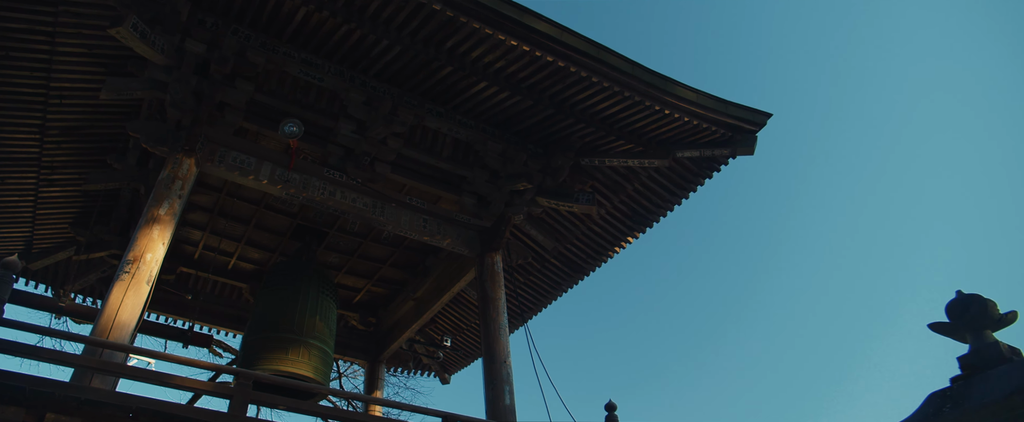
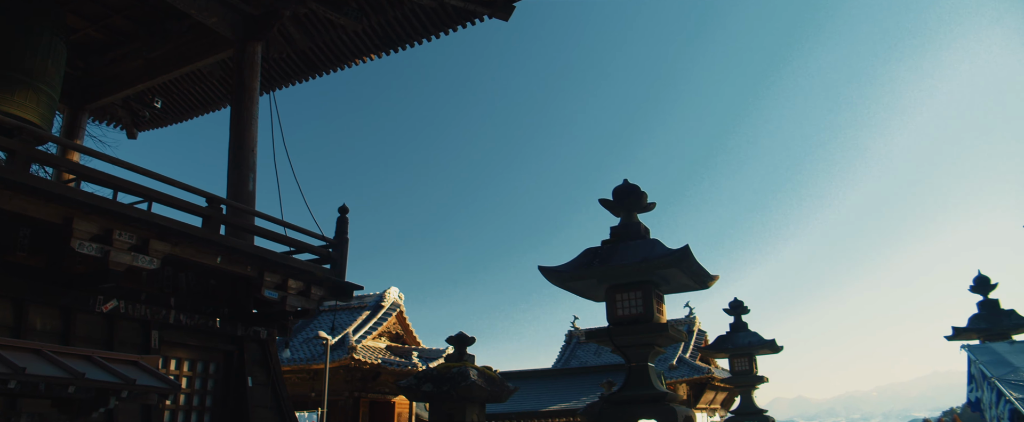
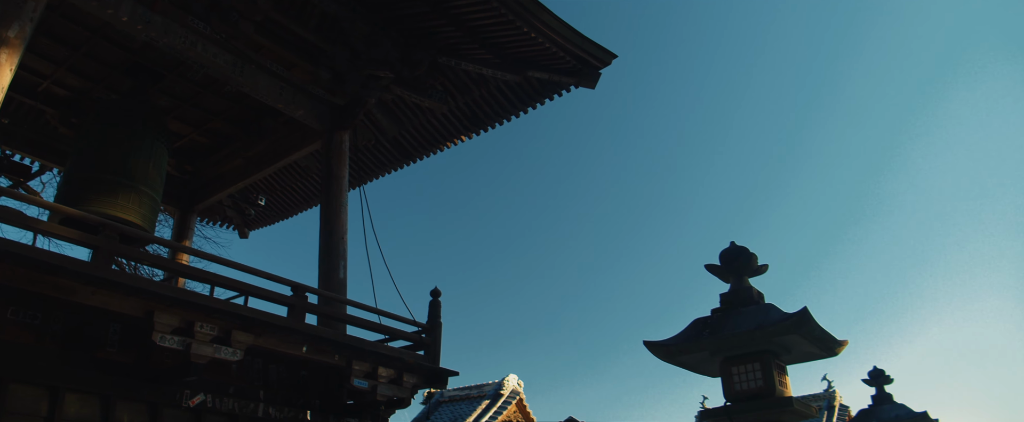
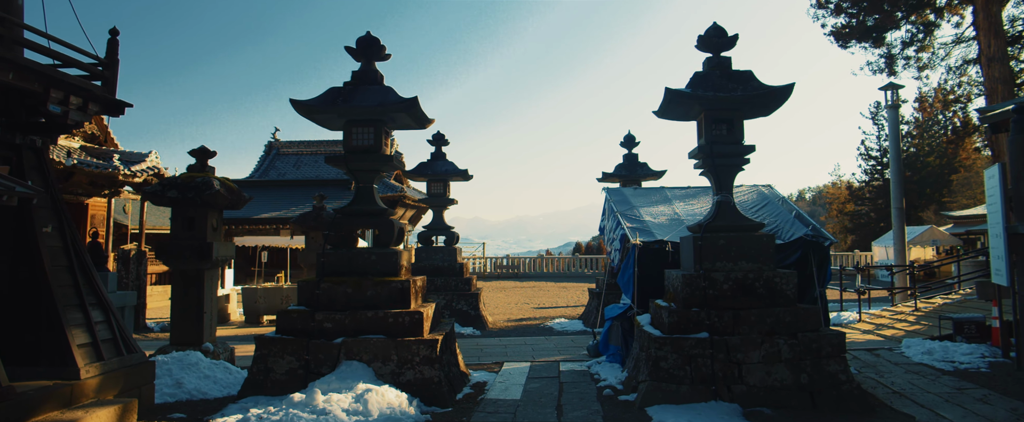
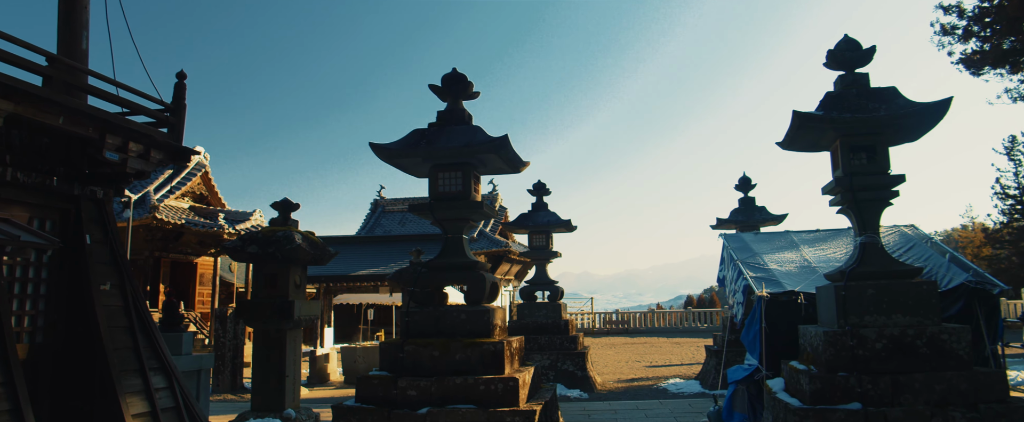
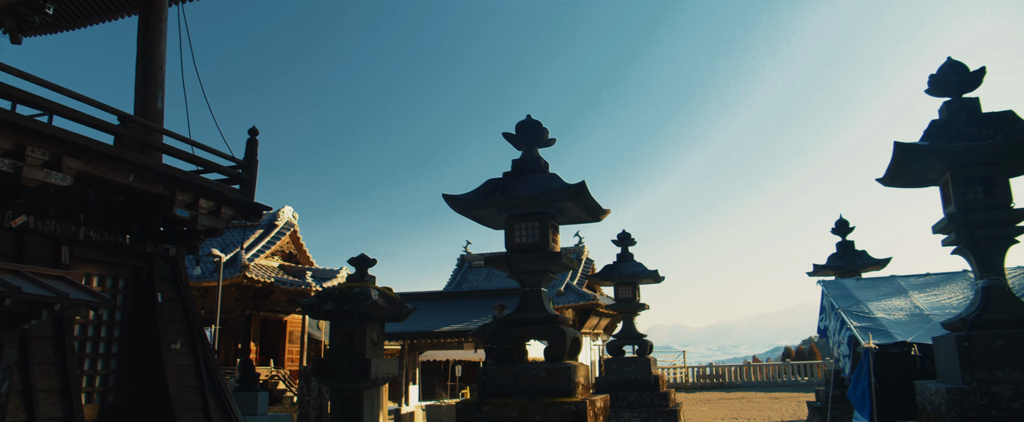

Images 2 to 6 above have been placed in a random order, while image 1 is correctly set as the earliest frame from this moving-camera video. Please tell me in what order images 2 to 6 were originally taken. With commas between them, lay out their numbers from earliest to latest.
3, 2, 6, 5, 4
